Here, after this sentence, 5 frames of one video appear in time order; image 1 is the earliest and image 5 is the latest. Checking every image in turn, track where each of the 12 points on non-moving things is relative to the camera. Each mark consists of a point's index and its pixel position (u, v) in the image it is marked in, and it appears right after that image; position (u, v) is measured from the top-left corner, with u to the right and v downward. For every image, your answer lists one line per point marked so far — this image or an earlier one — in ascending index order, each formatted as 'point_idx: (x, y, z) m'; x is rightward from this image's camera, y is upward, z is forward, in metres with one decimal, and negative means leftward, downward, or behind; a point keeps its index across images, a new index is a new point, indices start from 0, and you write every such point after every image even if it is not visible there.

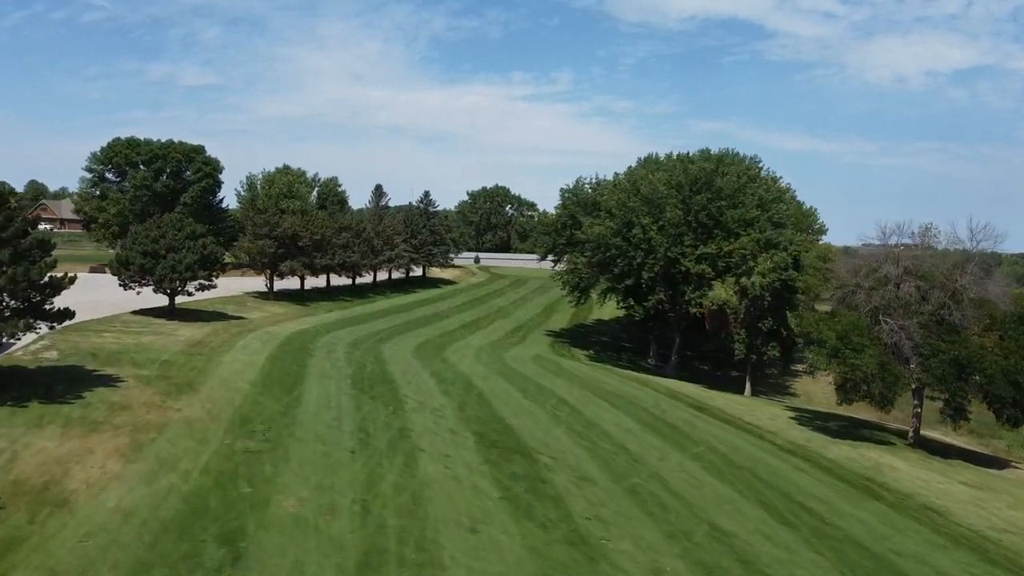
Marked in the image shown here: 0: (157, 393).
0: (-8.4, -2.5, +19.2) m
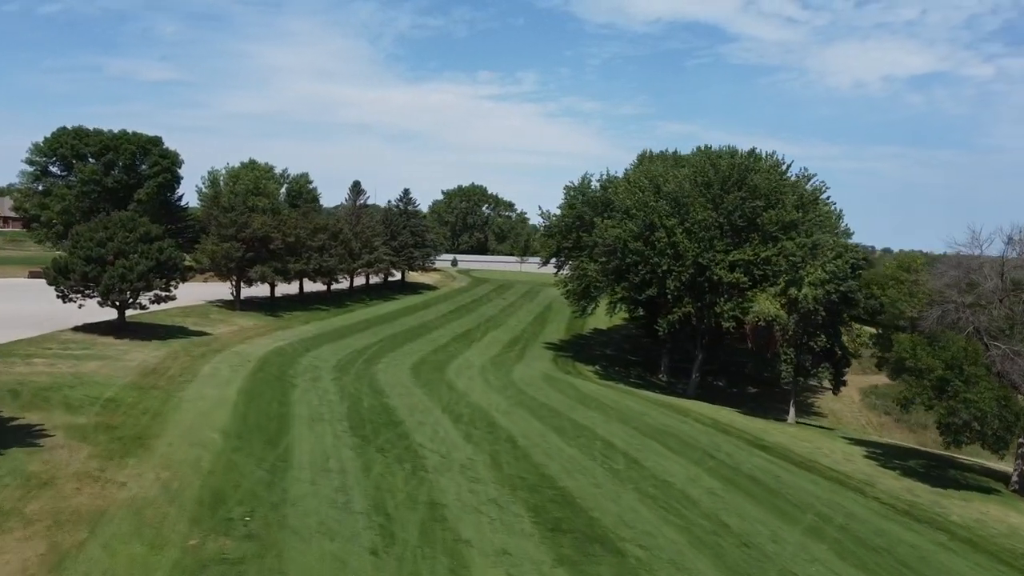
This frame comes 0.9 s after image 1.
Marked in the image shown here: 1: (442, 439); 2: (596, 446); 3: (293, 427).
0: (-7.3, -2.9, +14.2) m
1: (-1.6, -3.4, +18.2) m
2: (+2.0, -3.8, +19.5) m
3: (-4.8, -3.1, +17.8) m
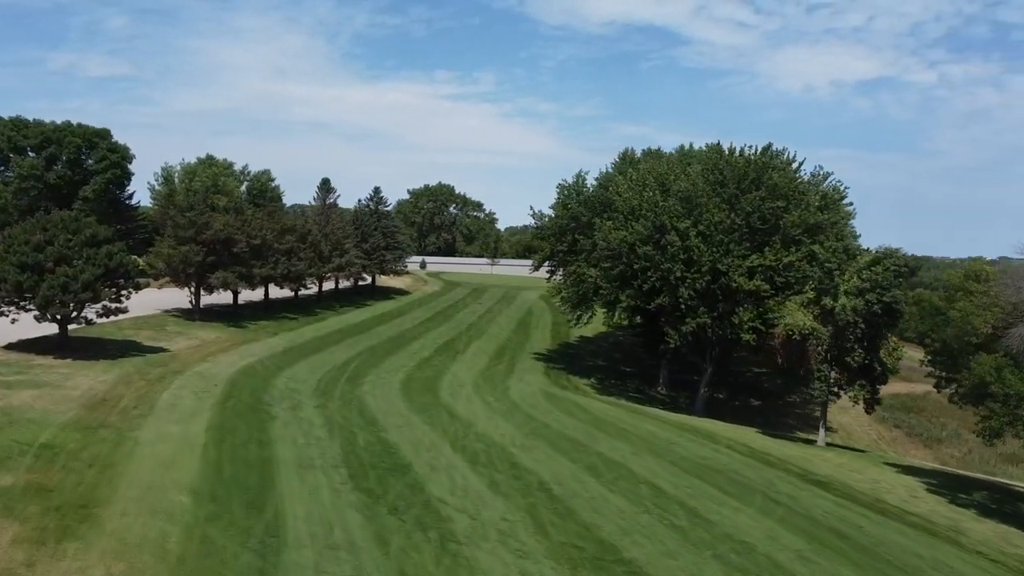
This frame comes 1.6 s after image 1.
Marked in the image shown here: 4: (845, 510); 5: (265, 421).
0: (-6.4, -3.2, +10.6) m
1: (-0.9, -3.7, +14.9) m
2: (+2.7, -4.1, +16.4) m
3: (-4.1, -3.4, +14.3) m
4: (+7.1, -4.7, +17.2) m
5: (-5.8, -3.1, +18.9) m
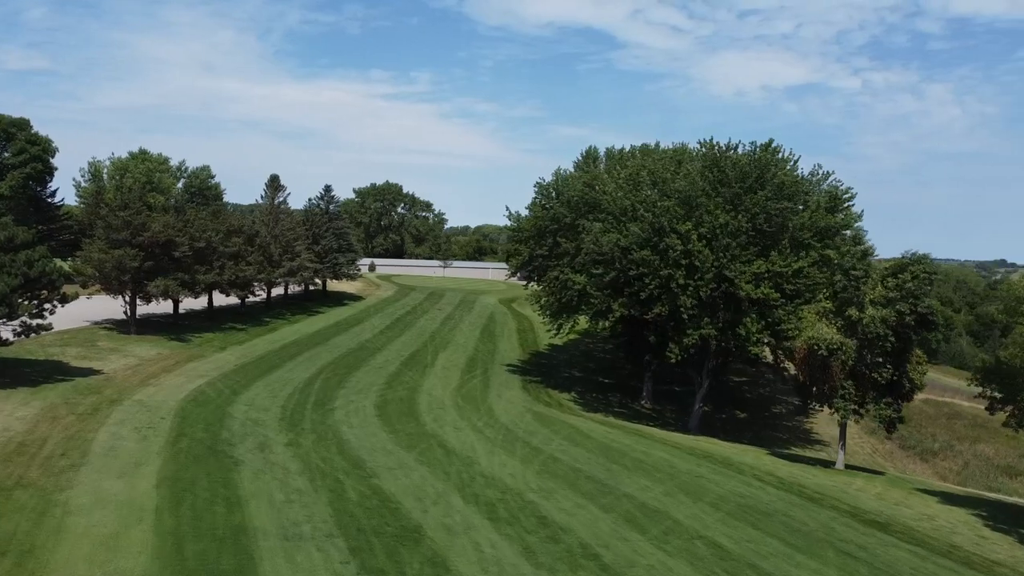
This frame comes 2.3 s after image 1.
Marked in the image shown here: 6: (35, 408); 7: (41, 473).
0: (-5.4, -3.6, +7.0) m
1: (-0.2, -4.0, +11.8) m
2: (+3.2, -4.4, +13.5) m
3: (-3.4, -3.7, +11.0) m
4: (+7.5, -5.0, +14.7) m
5: (-5.4, -3.4, +15.4) m
6: (-11.1, -2.8, +18.7) m
7: (-8.0, -3.1, +13.8) m
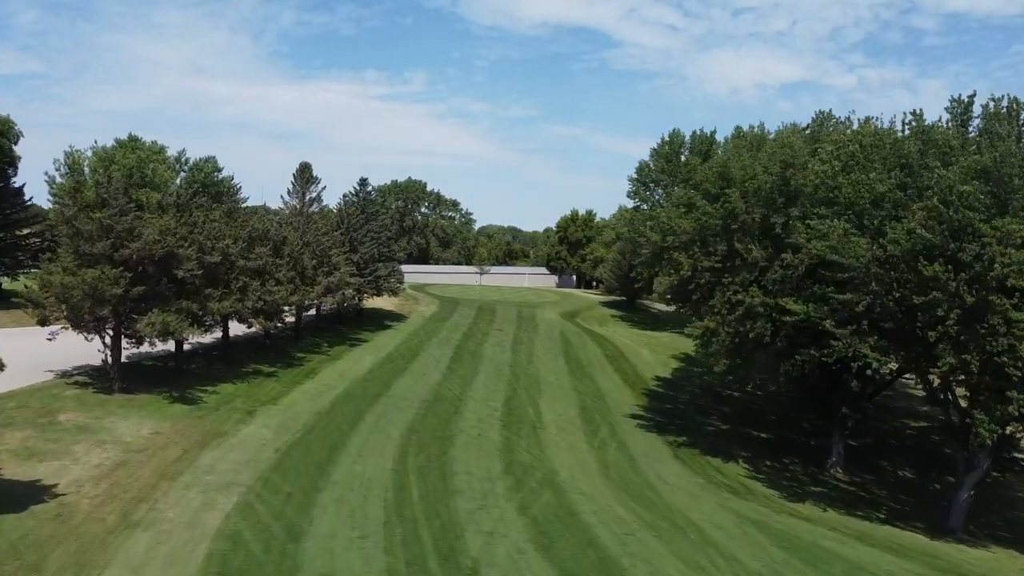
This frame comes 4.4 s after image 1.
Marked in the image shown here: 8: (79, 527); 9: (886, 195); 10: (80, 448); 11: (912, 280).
0: (-0.8, -4.4, -3.5) m
1: (+4.4, -4.9, +1.3) m
2: (+7.8, -5.2, +3.0) m
3: (+1.2, -4.6, +0.4) m
4: (+12.1, -5.7, +4.2) m
5: (-0.8, -4.3, +4.8) m
6: (-6.5, -3.7, +8.1) m
7: (-3.5, -4.0, +3.2) m
8: (-6.7, -3.7, +12.5) m
9: (+8.7, +2.2, +19.1) m
10: (-8.9, -3.3, +16.7) m
11: (+8.7, +0.2, +17.8) m
